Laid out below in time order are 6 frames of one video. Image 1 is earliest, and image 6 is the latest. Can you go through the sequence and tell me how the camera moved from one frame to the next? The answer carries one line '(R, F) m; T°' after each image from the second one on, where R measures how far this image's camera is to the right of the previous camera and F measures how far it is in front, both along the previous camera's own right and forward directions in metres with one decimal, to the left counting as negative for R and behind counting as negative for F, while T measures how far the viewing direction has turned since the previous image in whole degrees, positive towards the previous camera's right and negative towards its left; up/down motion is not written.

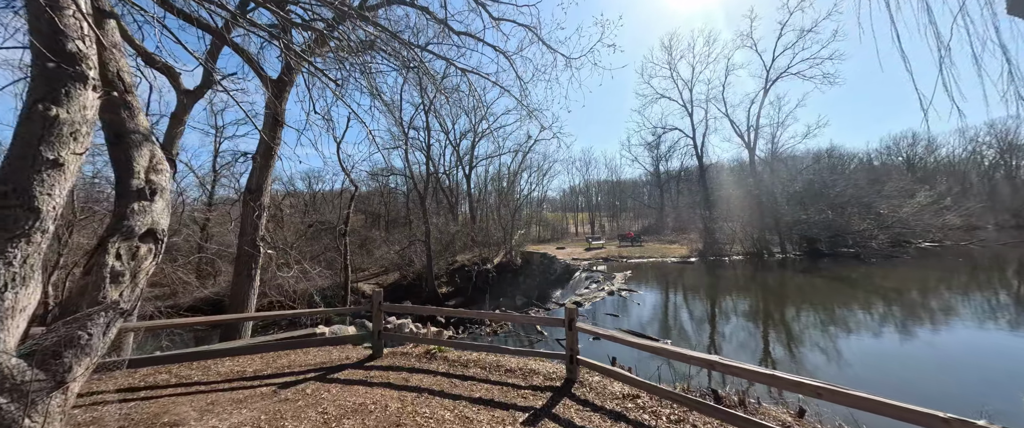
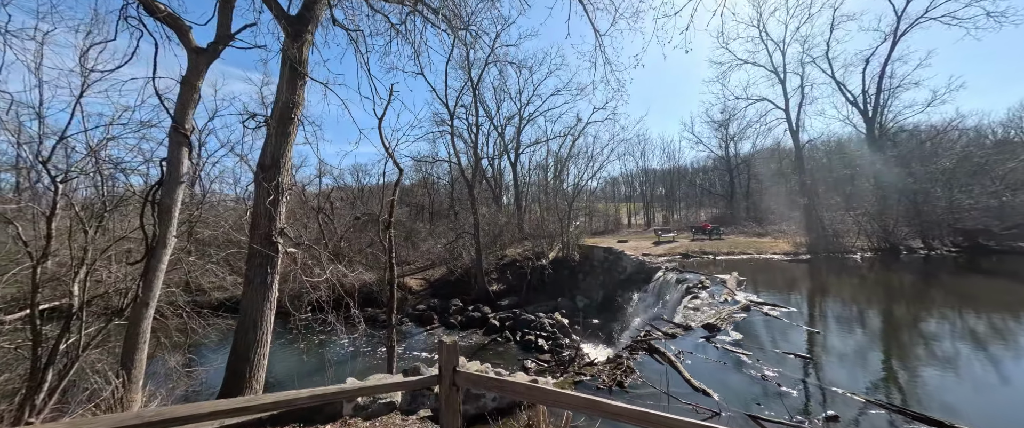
(-0.8, +1.7) m; -6°
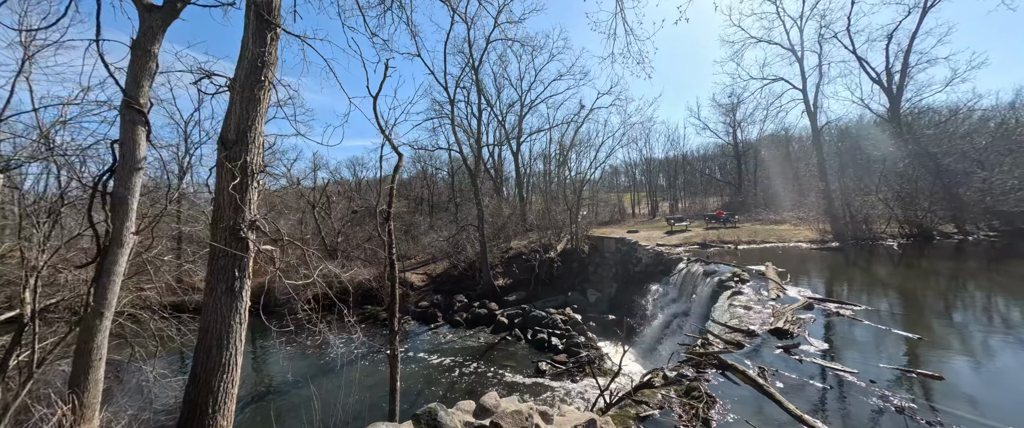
(-0.3, +0.8) m; 0°
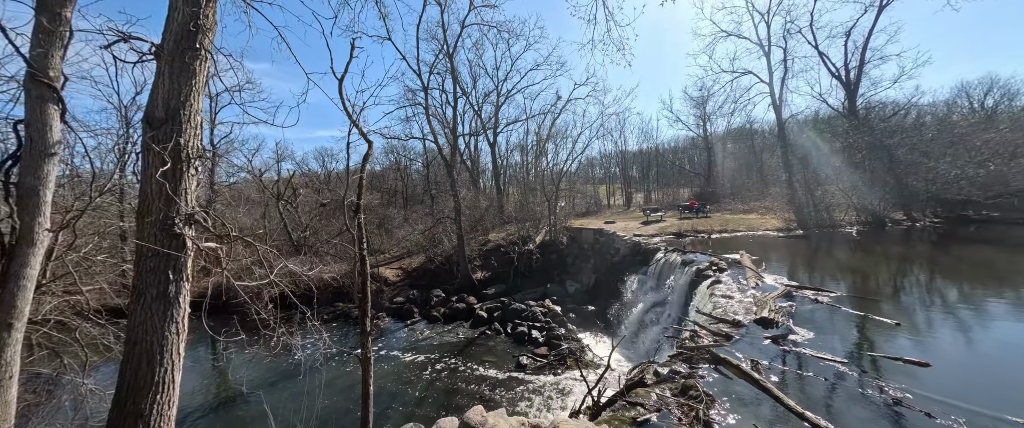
(-0.1, +0.2) m; +4°
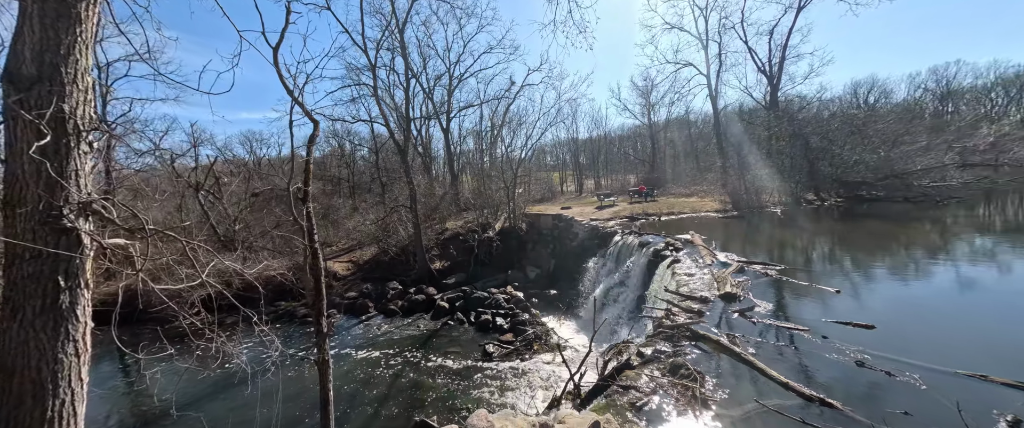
(-0.3, +0.1) m; +8°
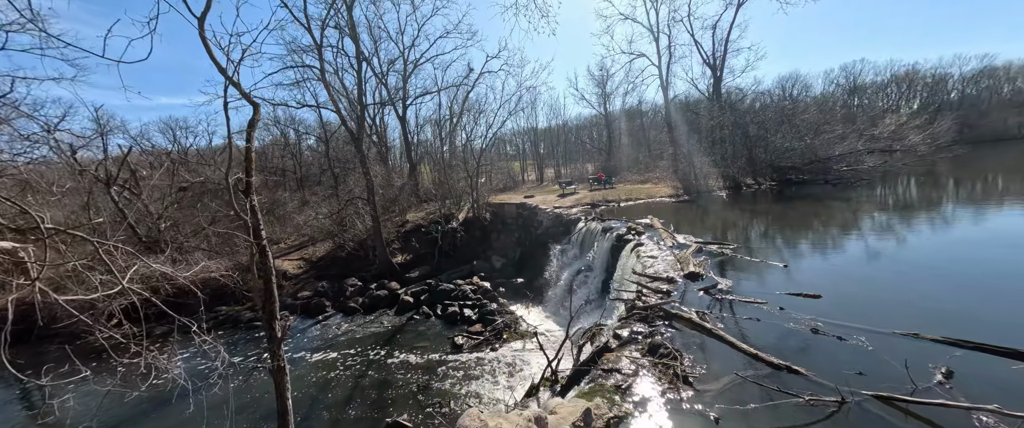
(-0.2, +0.2) m; +7°
